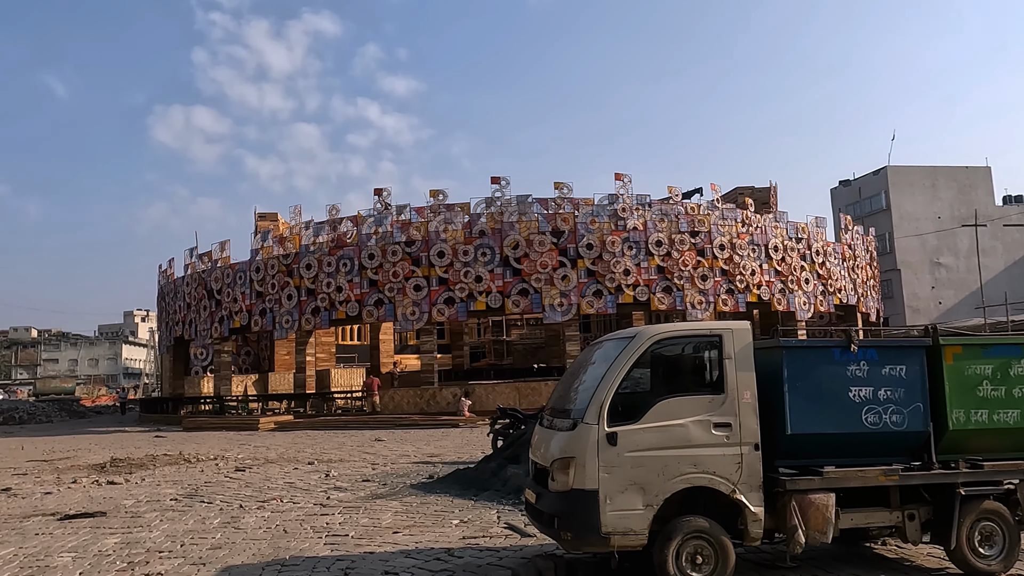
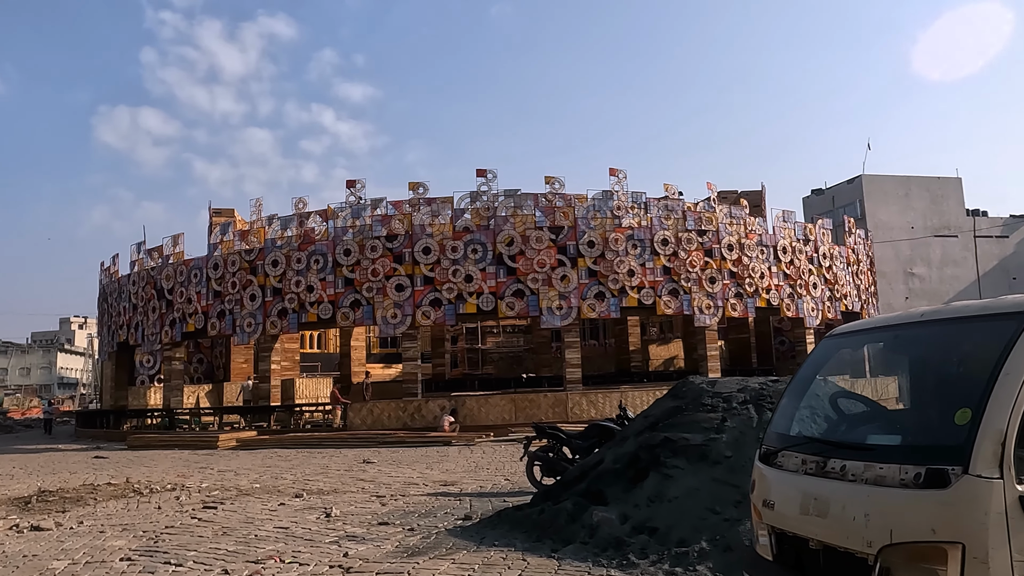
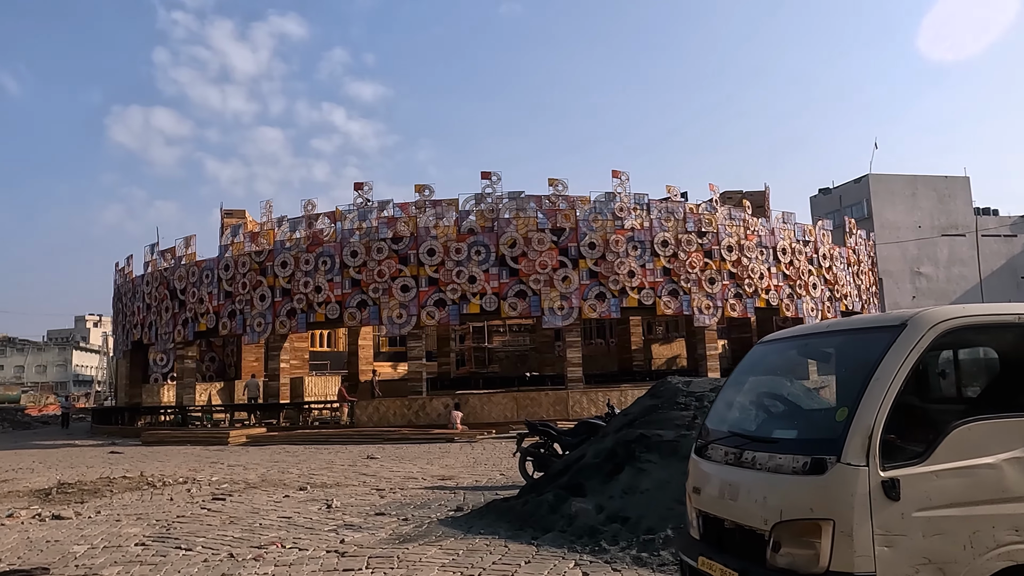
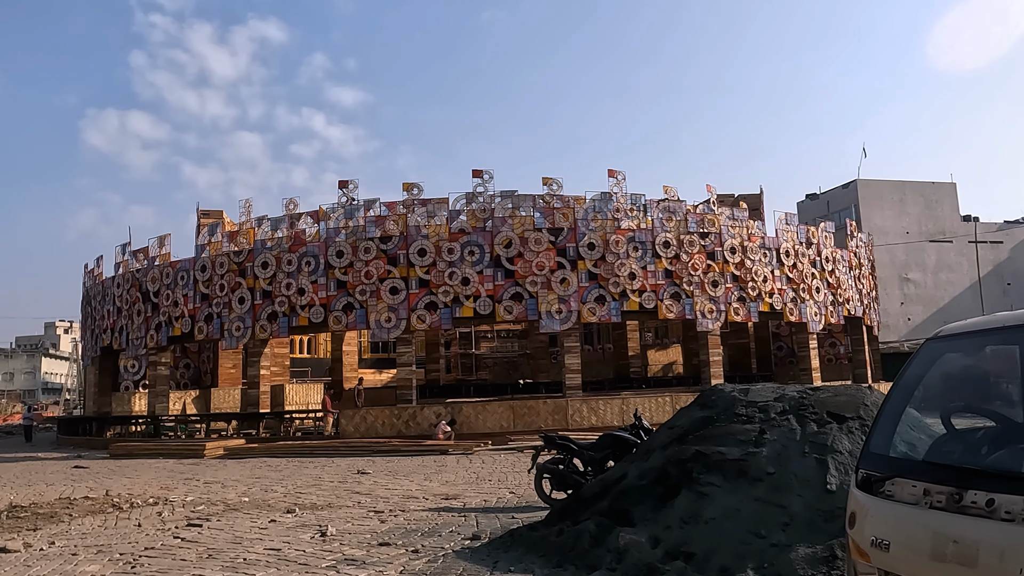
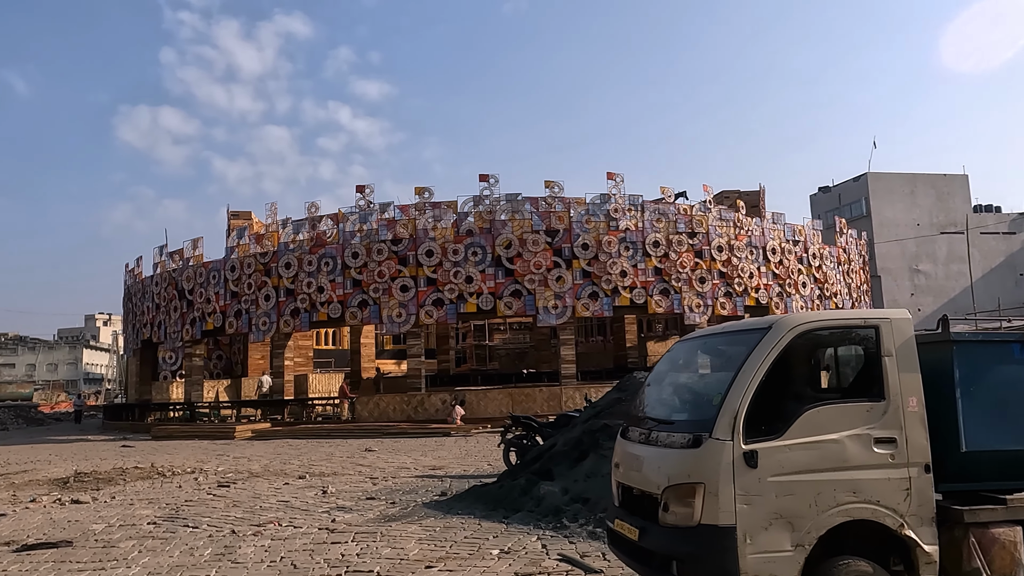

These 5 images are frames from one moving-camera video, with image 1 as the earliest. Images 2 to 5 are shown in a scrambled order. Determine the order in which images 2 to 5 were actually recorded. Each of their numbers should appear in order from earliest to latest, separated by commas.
5, 3, 2, 4
